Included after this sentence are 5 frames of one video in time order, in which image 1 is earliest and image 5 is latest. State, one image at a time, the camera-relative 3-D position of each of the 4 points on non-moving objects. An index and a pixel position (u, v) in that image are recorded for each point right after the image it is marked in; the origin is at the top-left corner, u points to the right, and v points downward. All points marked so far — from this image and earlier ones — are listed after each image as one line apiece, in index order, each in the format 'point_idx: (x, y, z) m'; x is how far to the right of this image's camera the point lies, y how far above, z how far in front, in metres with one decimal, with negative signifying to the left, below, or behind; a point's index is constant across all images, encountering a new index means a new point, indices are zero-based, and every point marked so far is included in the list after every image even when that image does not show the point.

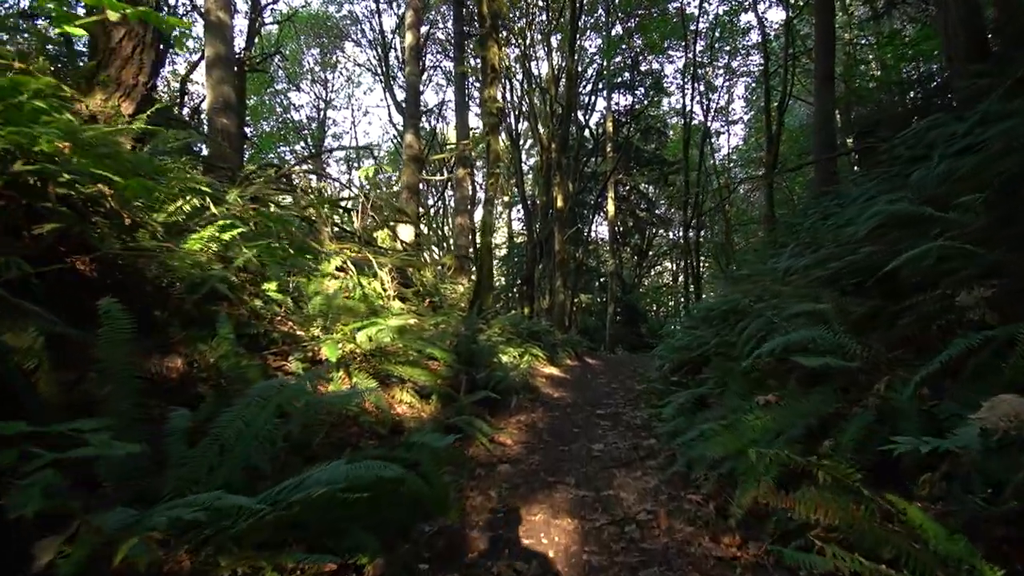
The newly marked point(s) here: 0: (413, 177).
0: (-3.1, +3.4, +17.9) m
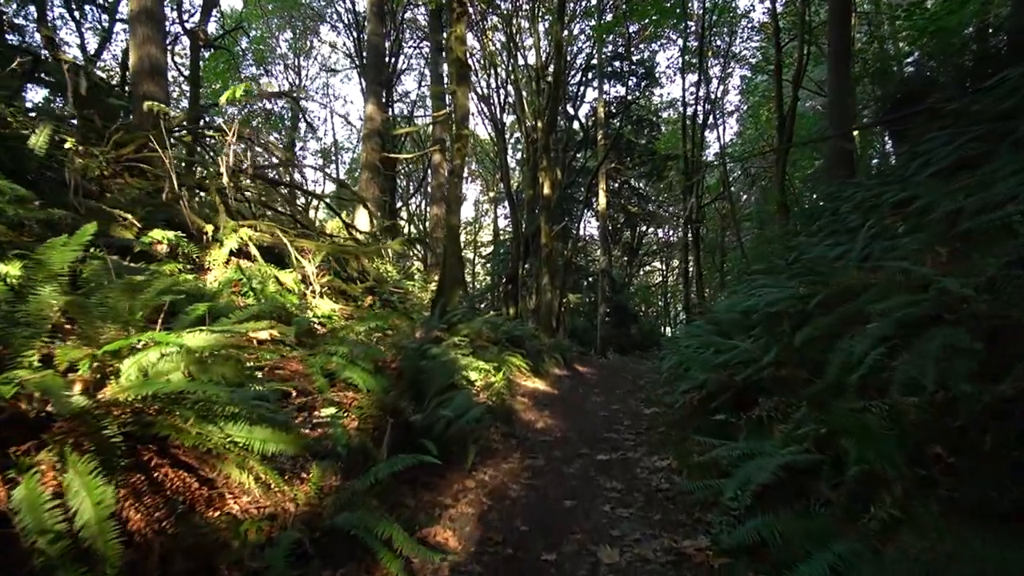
0: (-3.7, +3.5, +15.2) m
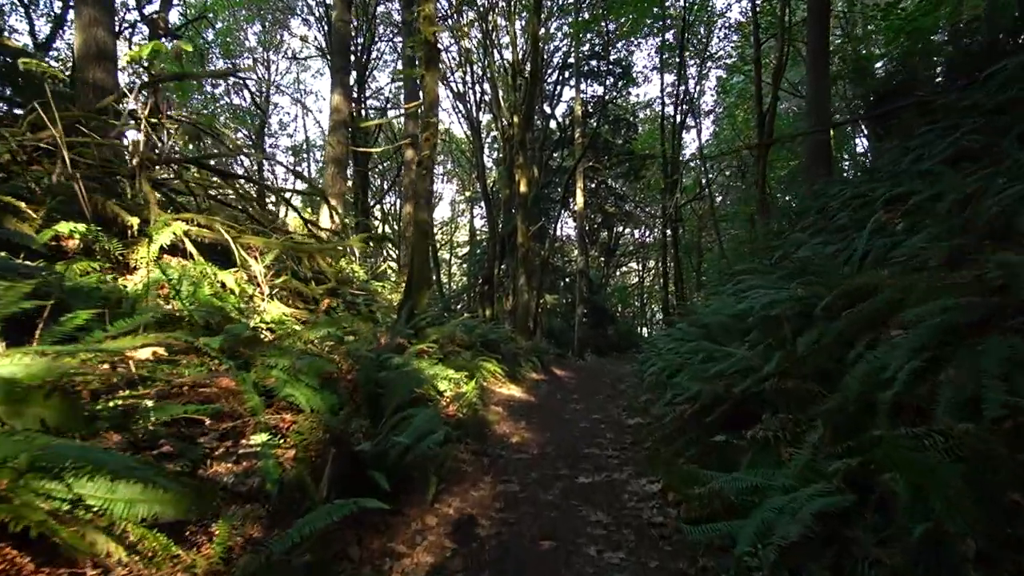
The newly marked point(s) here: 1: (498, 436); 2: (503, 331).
0: (-4.3, +3.5, +14.4) m
1: (-0.2, -1.9, +7.4) m
2: (-0.2, -1.1, +15.1) m
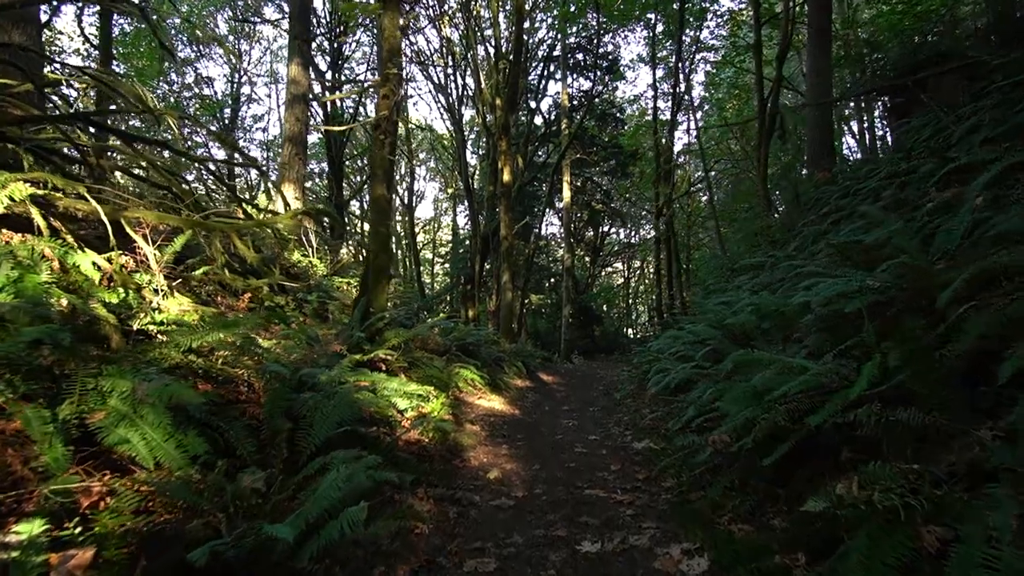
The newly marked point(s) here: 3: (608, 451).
0: (-4.7, +3.6, +12.7) m
1: (-0.4, -1.8, +5.7) m
2: (-0.7, -1.1, +13.5) m
3: (+1.1, -1.9, +6.5) m
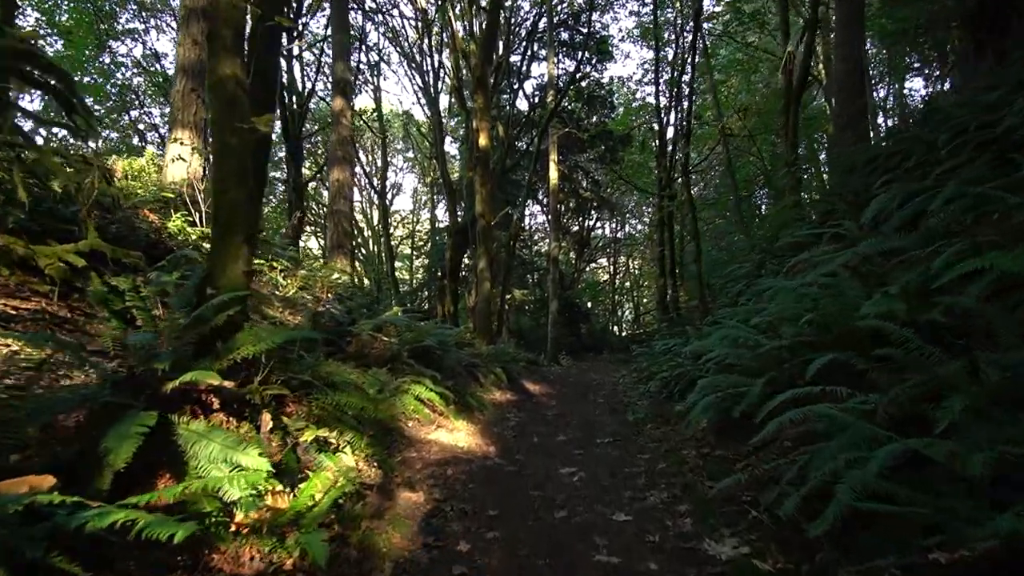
0: (-5.1, +3.8, +9.2) m
1: (-0.6, -1.6, +2.5) m
2: (-1.1, -0.8, +10.2) m
3: (+0.9, -1.6, +3.3) m
